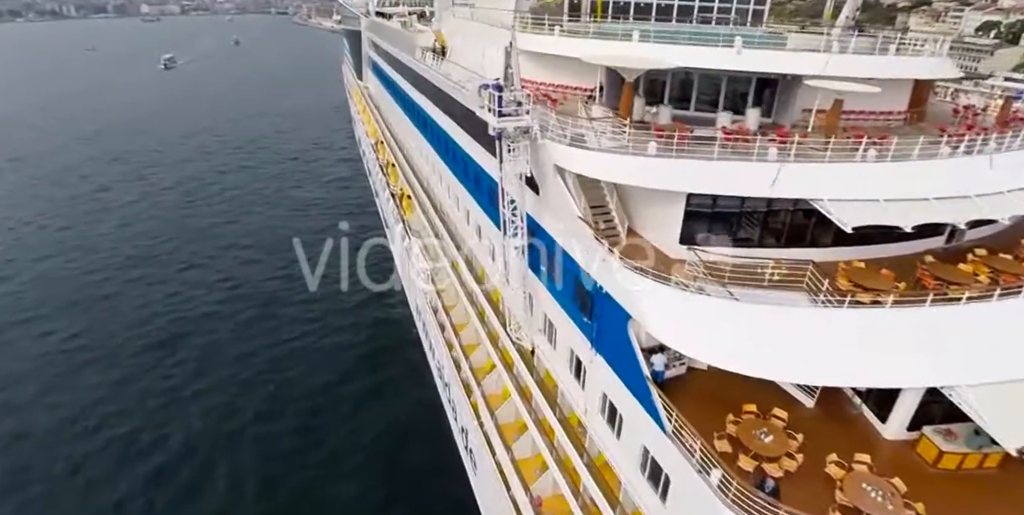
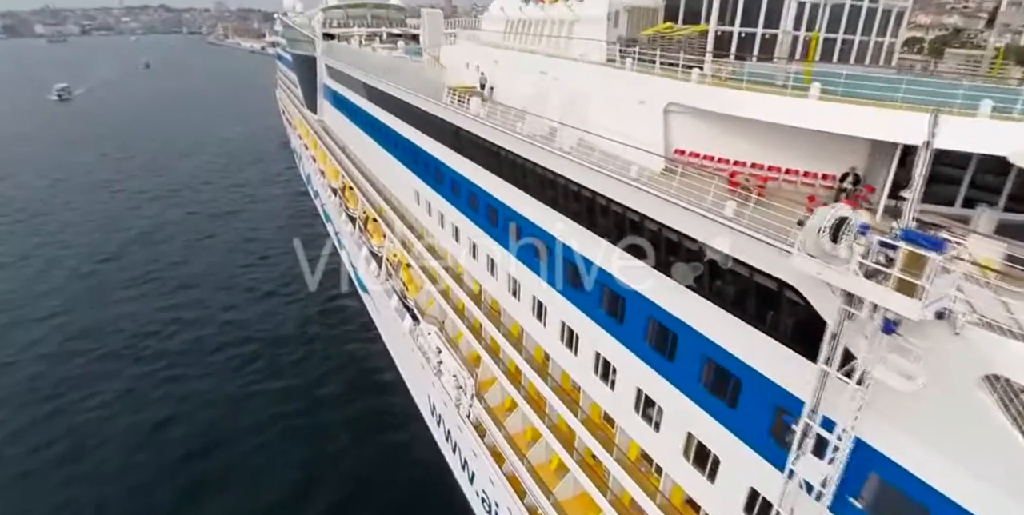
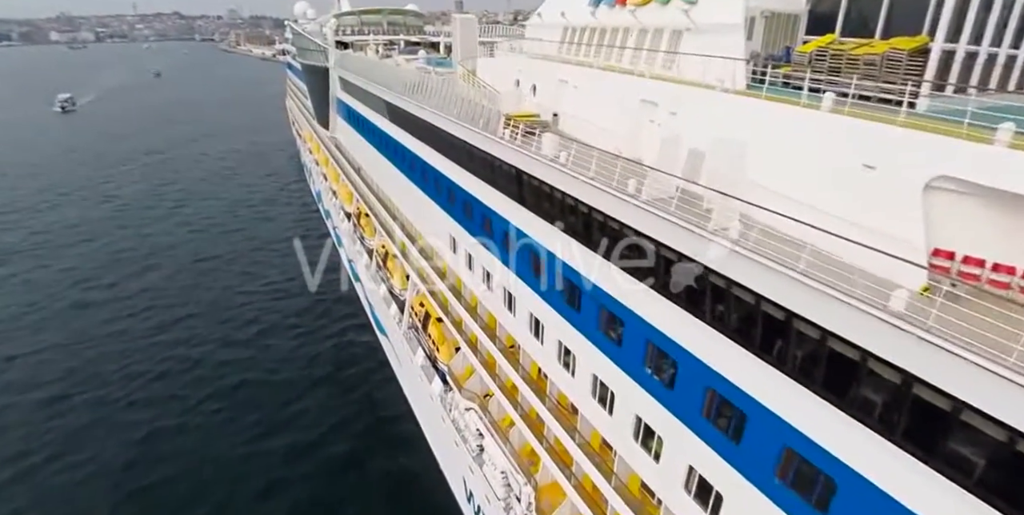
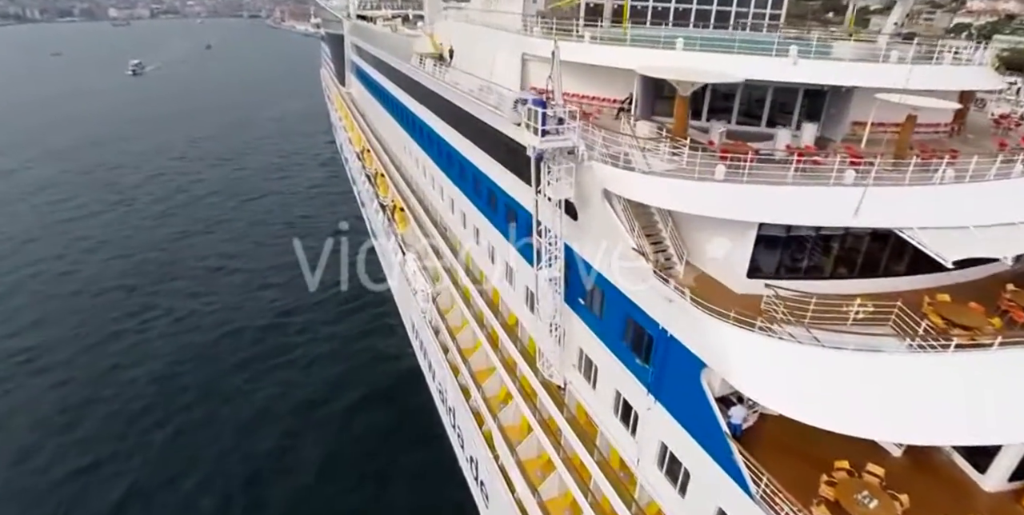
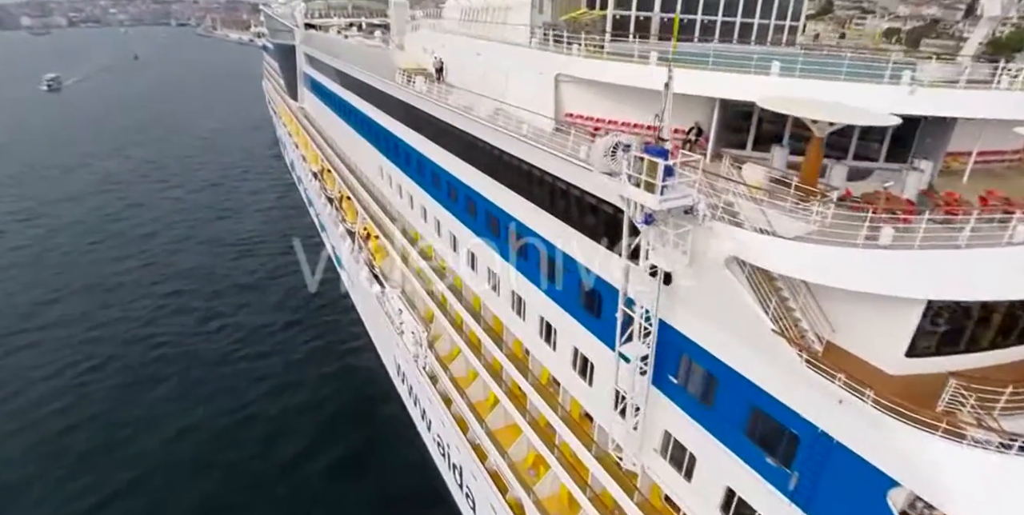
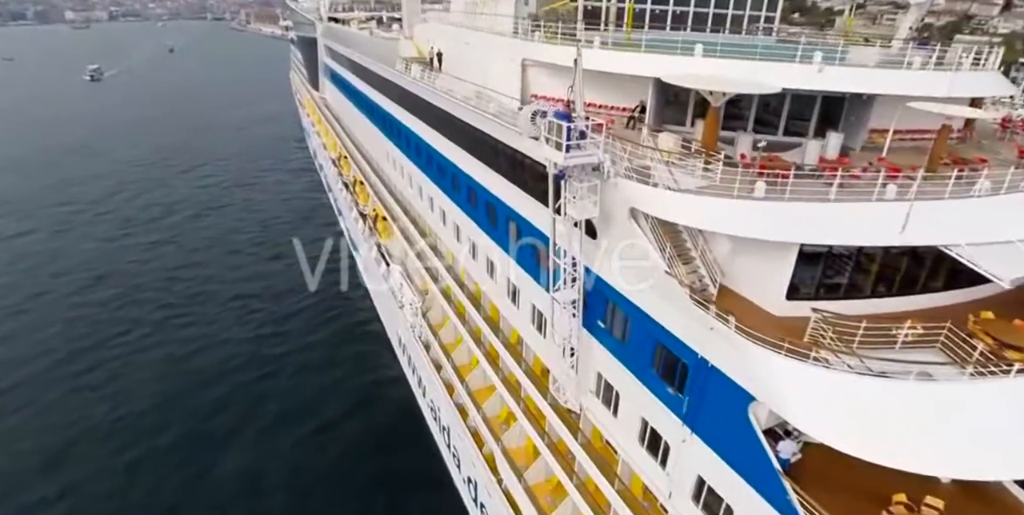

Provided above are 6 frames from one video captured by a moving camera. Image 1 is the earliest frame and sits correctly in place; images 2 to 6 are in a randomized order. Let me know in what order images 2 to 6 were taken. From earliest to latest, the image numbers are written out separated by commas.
4, 6, 5, 2, 3
